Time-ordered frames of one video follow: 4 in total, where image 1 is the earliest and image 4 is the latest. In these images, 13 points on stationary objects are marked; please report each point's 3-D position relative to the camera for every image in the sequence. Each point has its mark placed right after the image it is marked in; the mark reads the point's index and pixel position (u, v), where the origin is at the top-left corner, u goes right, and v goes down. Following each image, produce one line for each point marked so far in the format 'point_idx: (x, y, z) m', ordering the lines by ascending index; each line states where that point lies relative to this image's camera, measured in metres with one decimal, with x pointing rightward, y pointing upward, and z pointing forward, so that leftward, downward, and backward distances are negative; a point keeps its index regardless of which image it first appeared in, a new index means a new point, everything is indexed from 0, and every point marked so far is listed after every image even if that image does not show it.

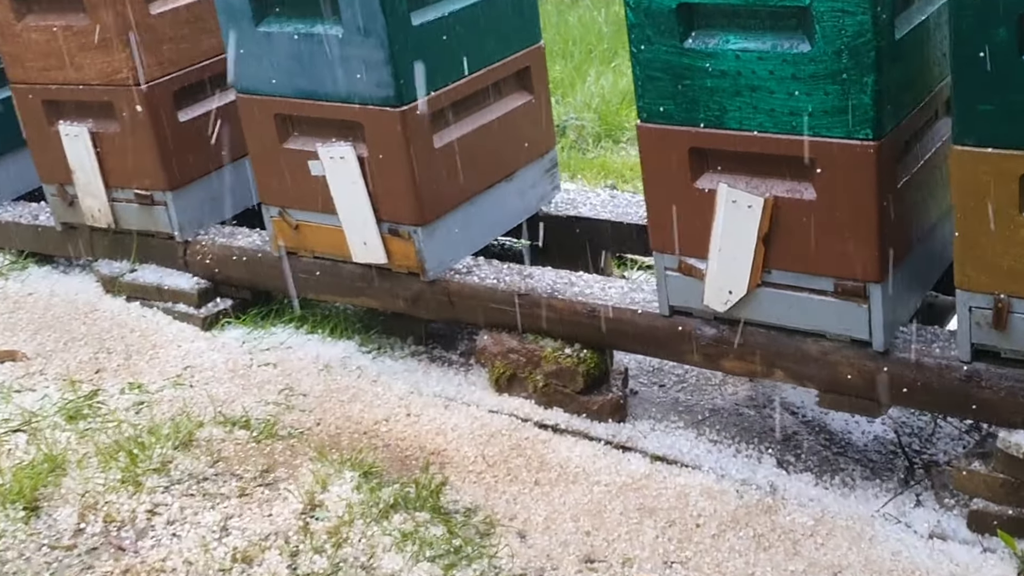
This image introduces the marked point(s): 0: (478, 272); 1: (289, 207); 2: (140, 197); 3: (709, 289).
0: (-0.1, 0.0, +2.3) m
1: (-0.4, +0.2, +2.4) m
2: (-0.8, +0.2, +2.6) m
3: (+0.3, 0.0, +1.9) m
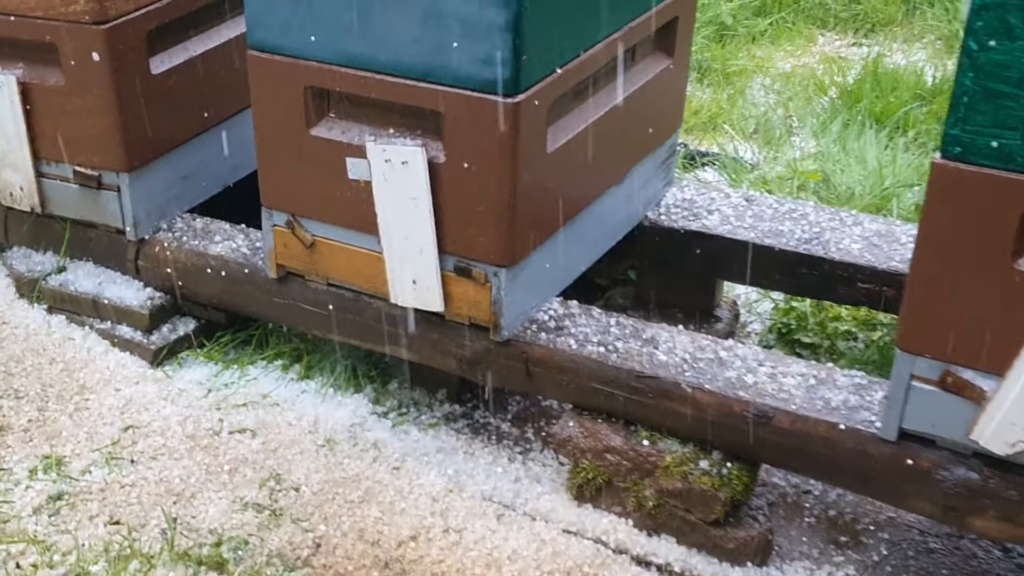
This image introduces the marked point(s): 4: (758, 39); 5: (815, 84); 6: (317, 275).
0: (+0.1, -0.1, +1.6) m
1: (-0.3, +0.1, +1.7) m
2: (-0.7, +0.2, +1.9) m
3: (+0.5, -0.1, +1.2) m
4: (+0.8, +0.8, +3.6) m
5: (+0.8, +0.6, +3.1) m
6: (-0.3, 0.0, +1.7) m
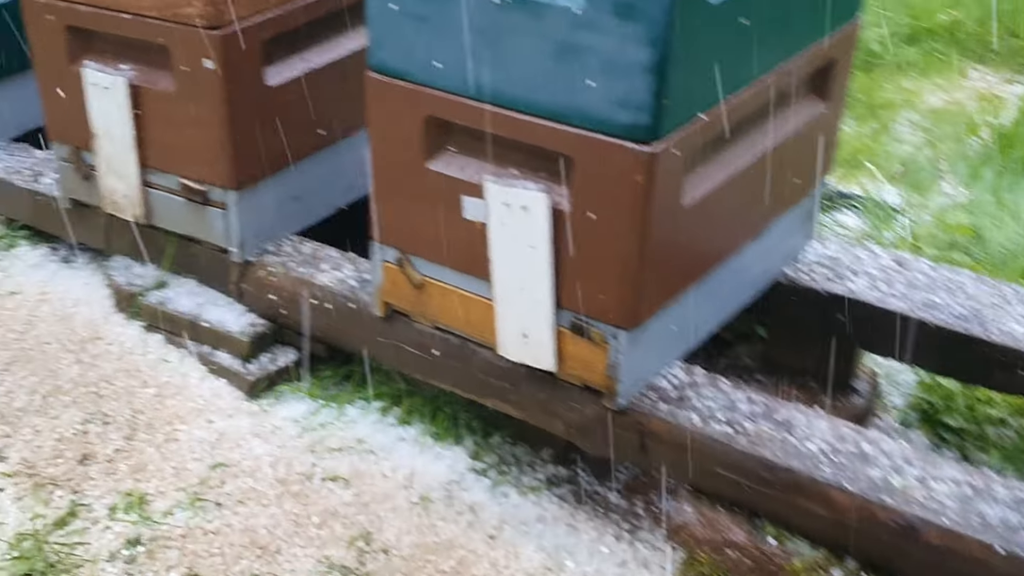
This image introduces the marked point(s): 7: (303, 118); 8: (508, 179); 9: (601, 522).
0: (+0.2, -0.1, +1.4) m
1: (-0.1, 0.0, +1.5) m
2: (-0.5, +0.2, +1.8) m
3: (+0.6, -0.3, +1.0) m
4: (+1.1, +0.6, +3.3) m
5: (+1.2, +0.4, +2.9) m
6: (-0.1, 0.0, +1.6) m
7: (-0.3, +0.3, +1.8) m
8: (0.0, +0.1, +1.5) m
9: (+0.1, -0.3, +1.6) m
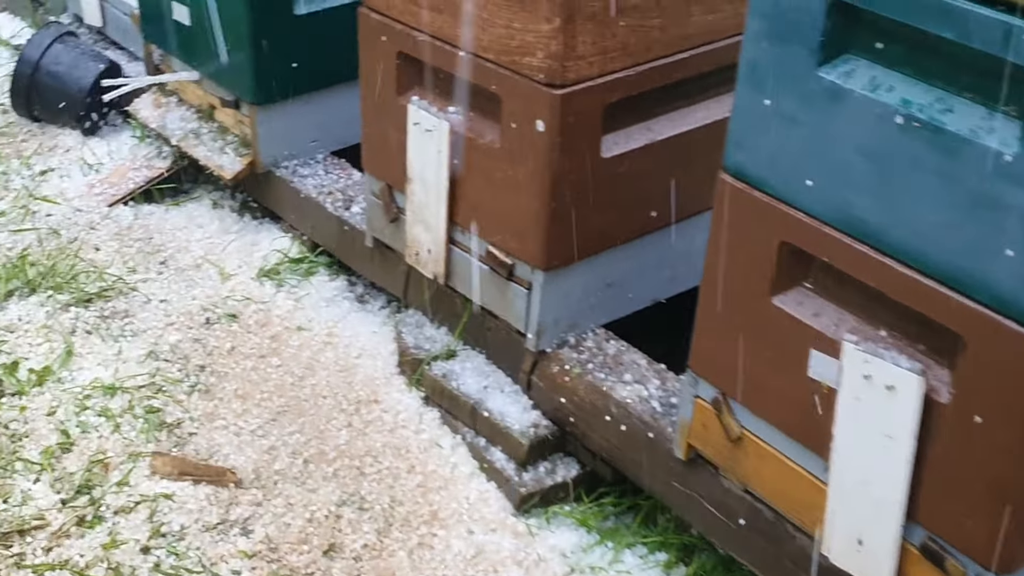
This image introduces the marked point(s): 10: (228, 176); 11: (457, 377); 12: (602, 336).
0: (+0.5, -0.4, +1.0) m
1: (+0.2, -0.1, +1.3) m
2: (0.0, 0.0, +1.6) m
3: (+0.7, -0.6, +0.6) m
4: (+2.0, +0.2, +2.6) m
5: (+1.9, 0.0, +2.2) m
6: (+0.2, -0.2, +1.3) m
7: (+0.2, +0.1, +1.5) m
8: (+0.4, -0.1, +1.2) m
9: (+0.4, -0.5, +1.2) m
10: (-0.5, +0.2, +2.1) m
11: (-0.1, -0.1, +1.7) m
12: (+0.1, -0.1, +1.6) m
